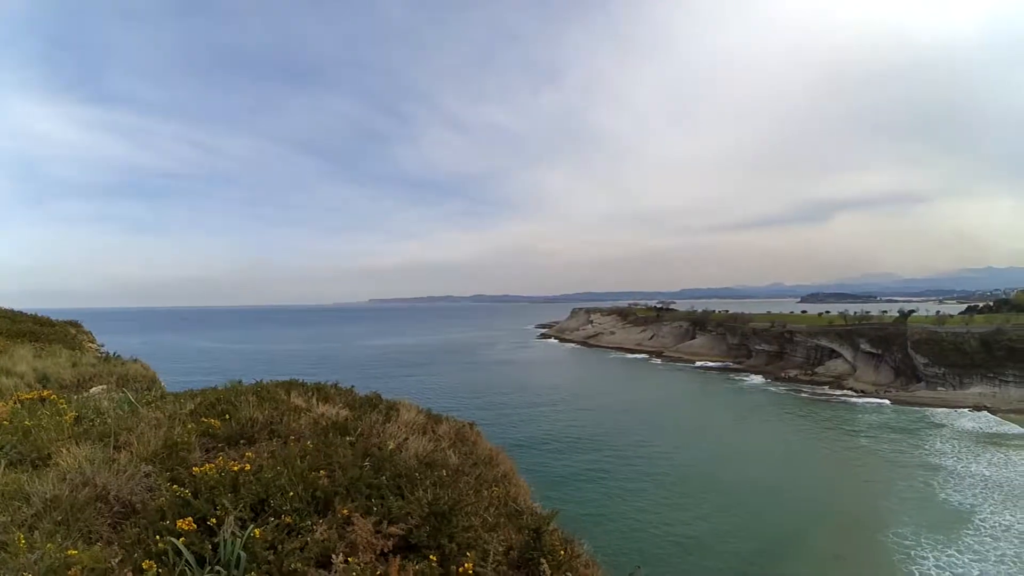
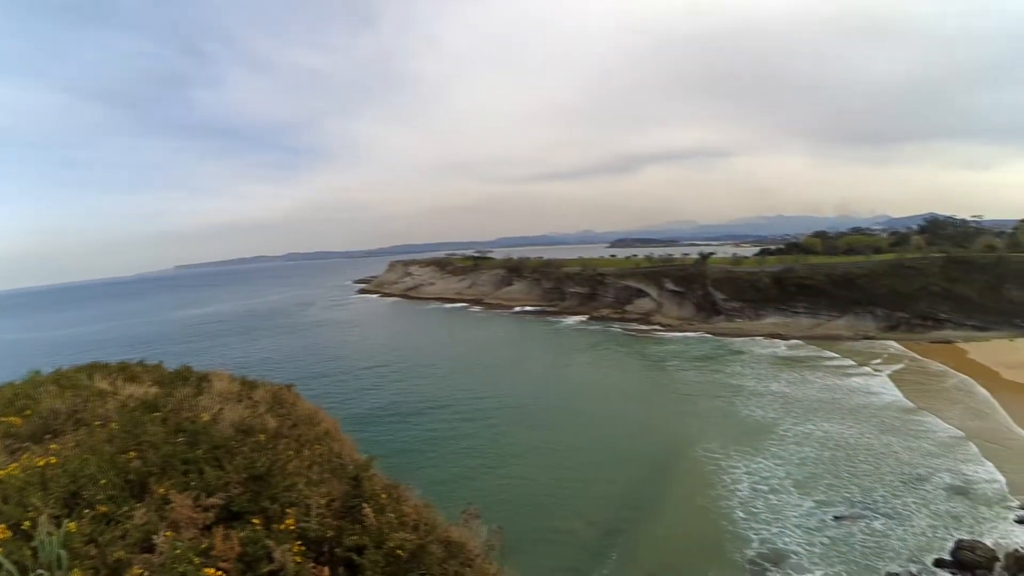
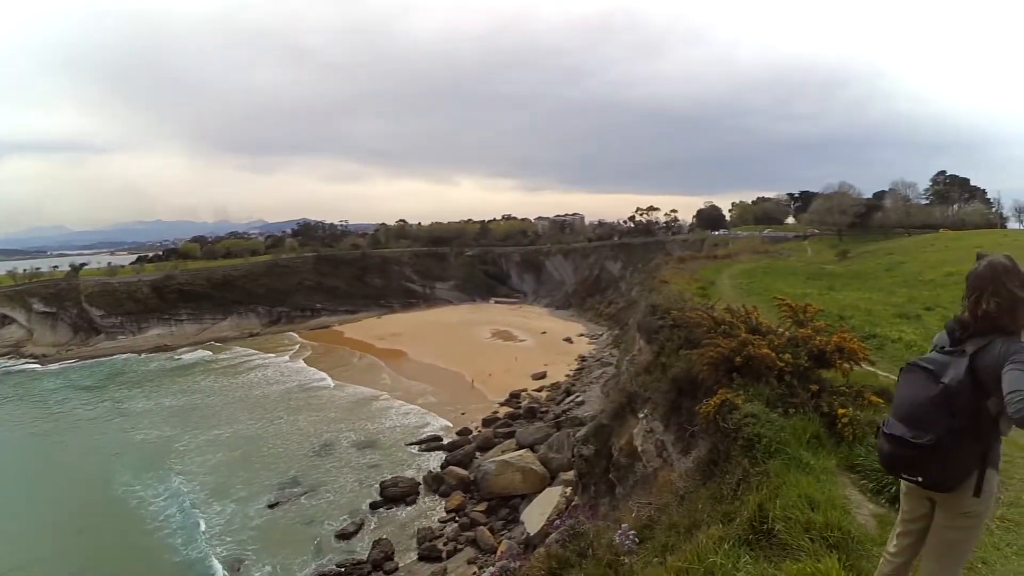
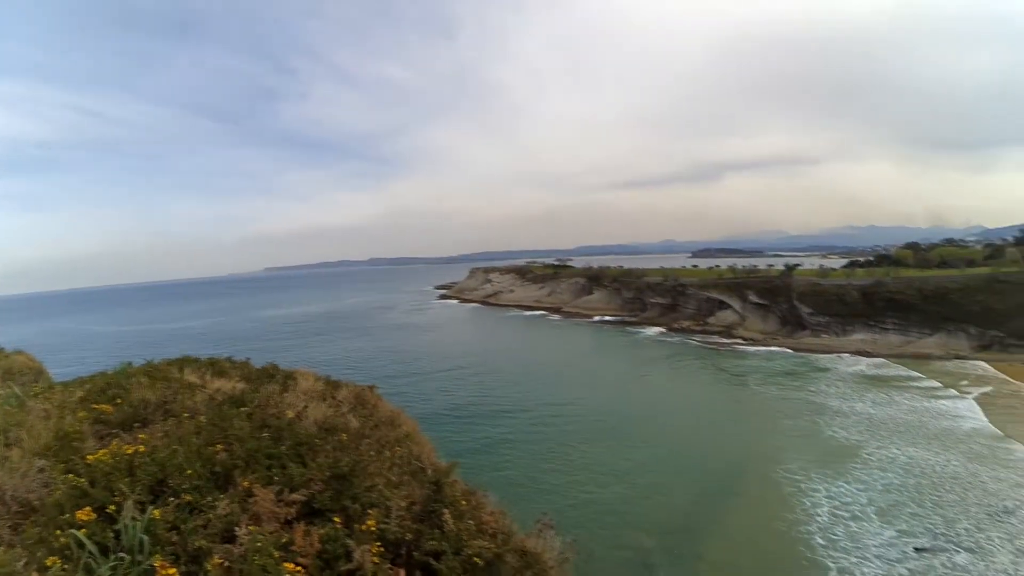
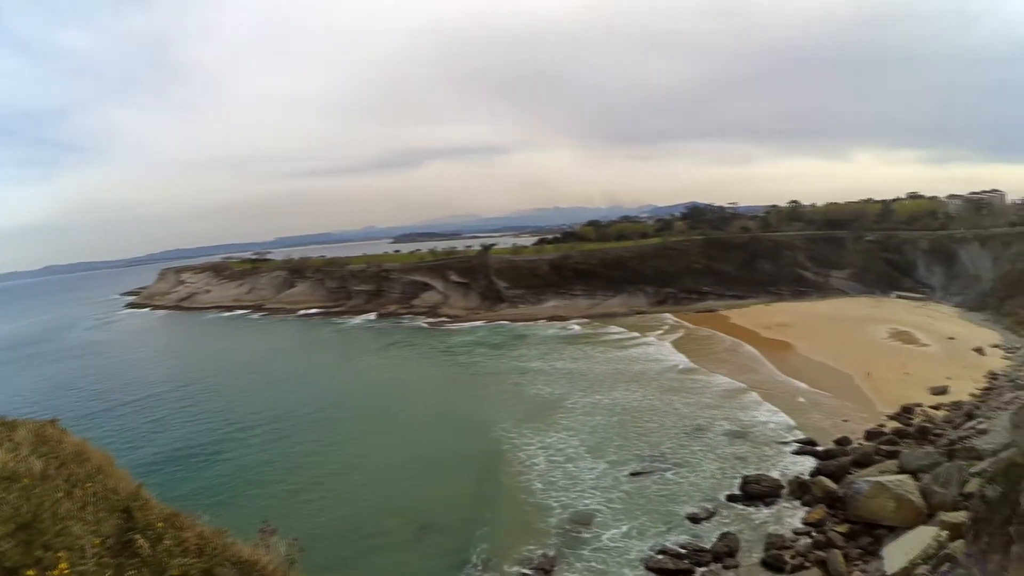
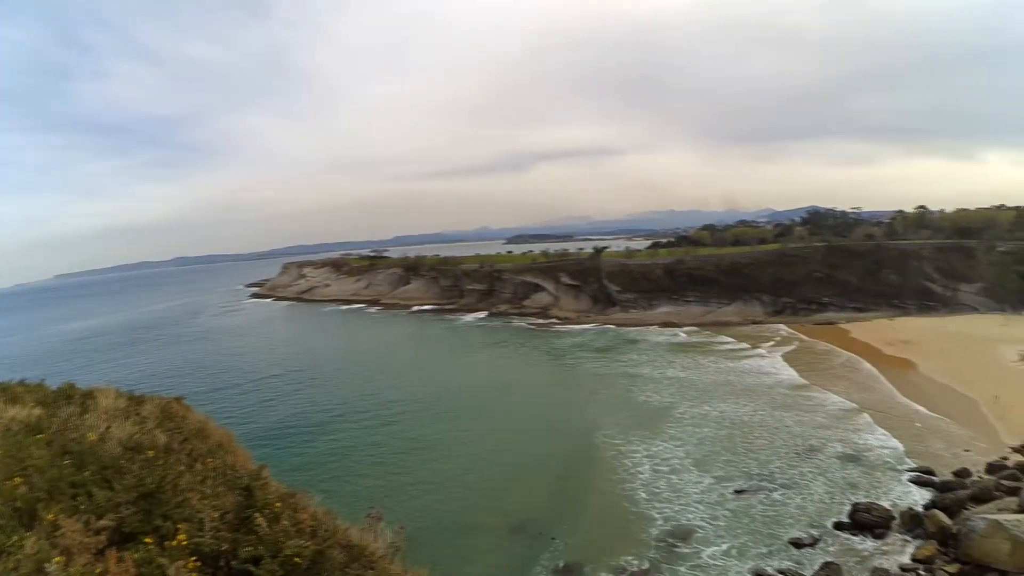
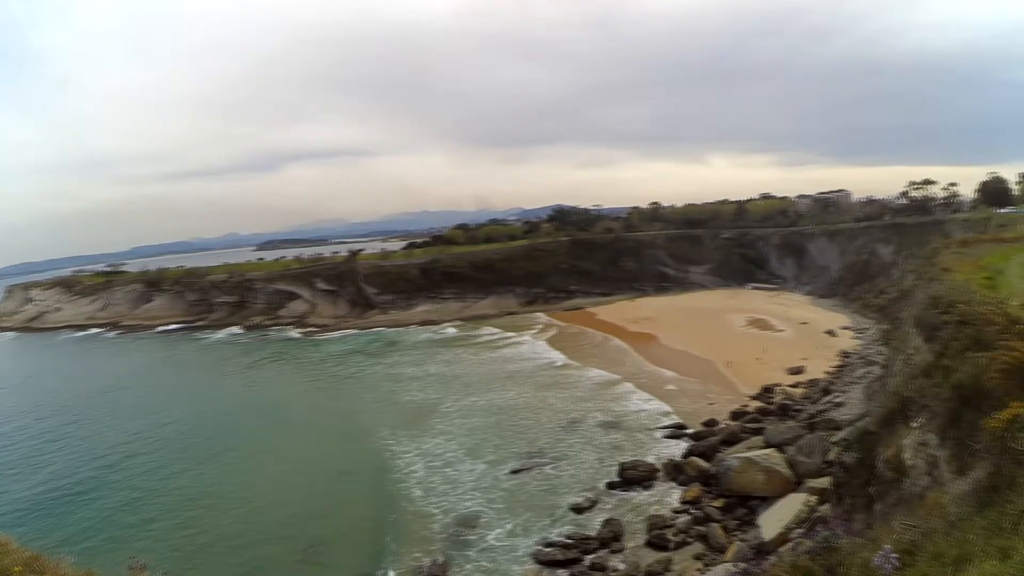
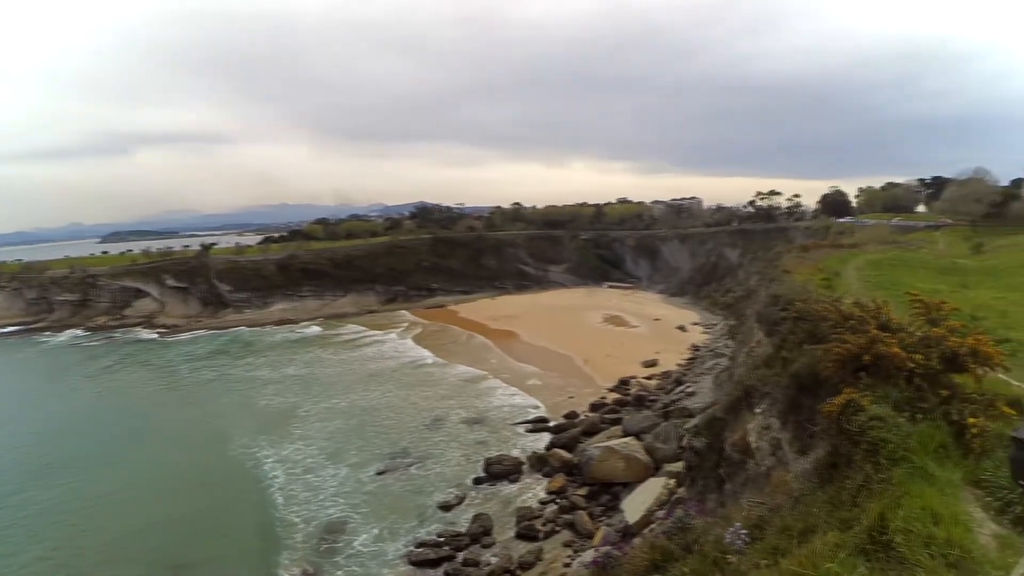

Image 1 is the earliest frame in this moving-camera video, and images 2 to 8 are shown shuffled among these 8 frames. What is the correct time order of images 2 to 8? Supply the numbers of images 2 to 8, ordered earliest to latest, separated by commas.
4, 2, 6, 5, 7, 8, 3
